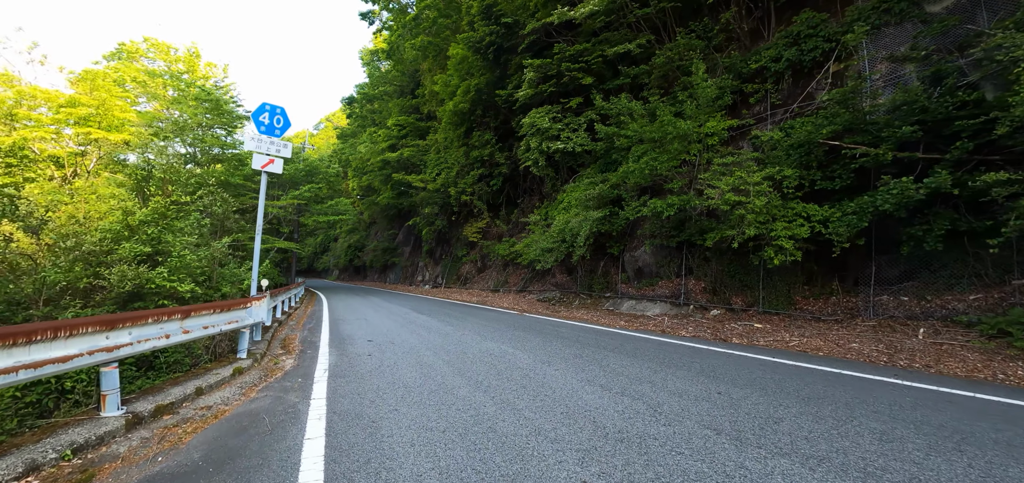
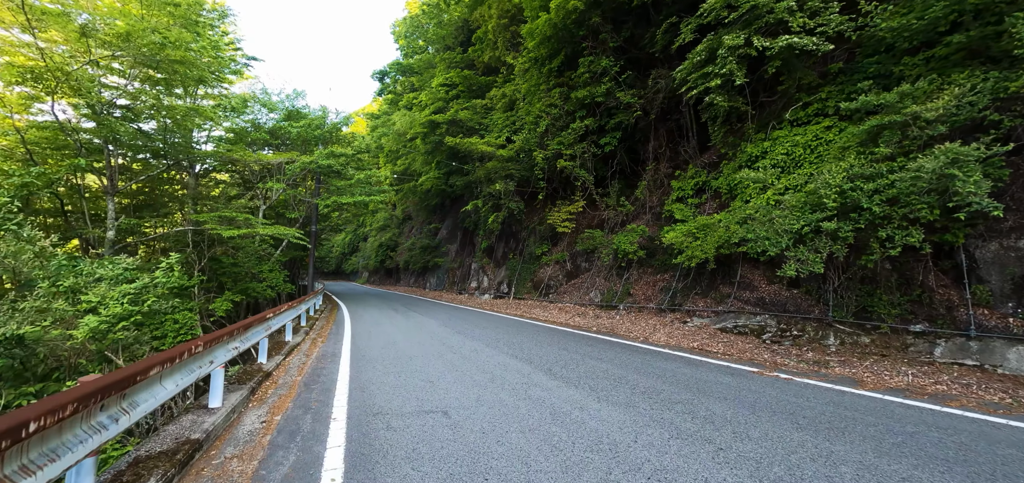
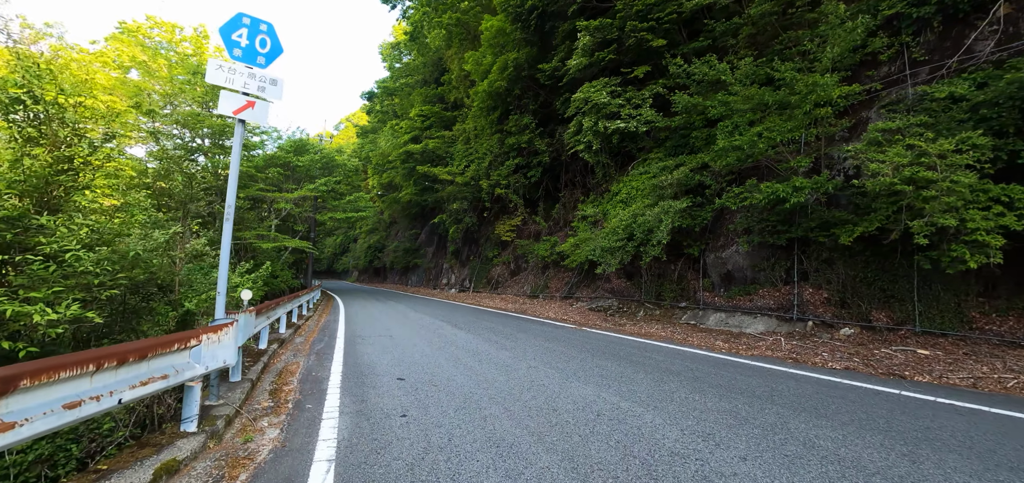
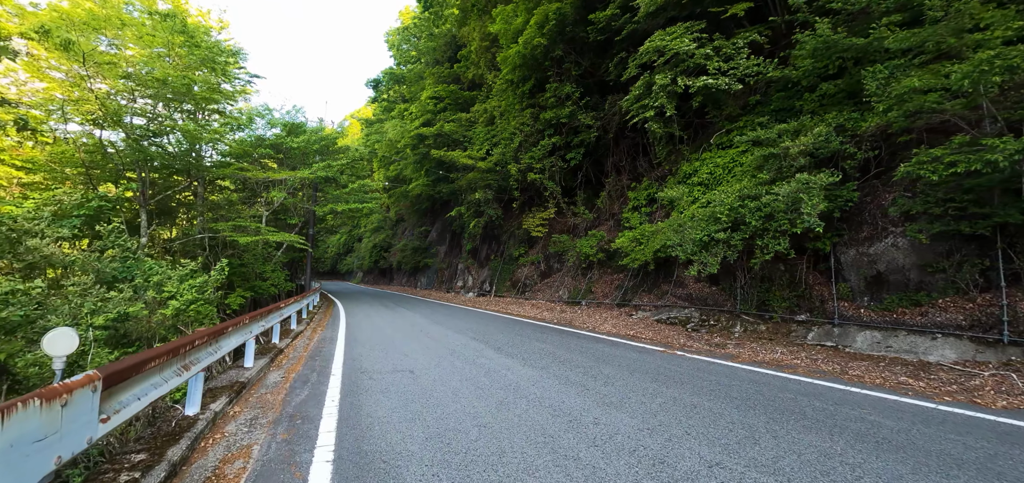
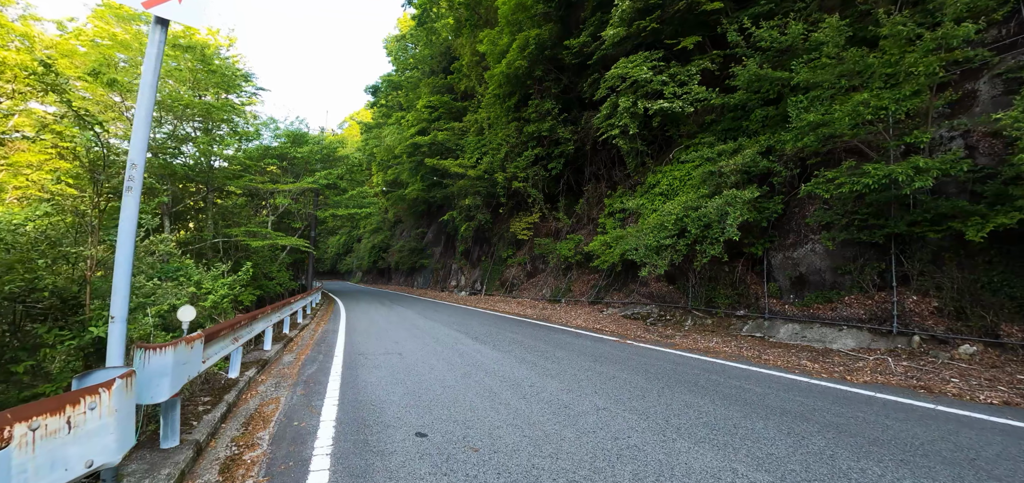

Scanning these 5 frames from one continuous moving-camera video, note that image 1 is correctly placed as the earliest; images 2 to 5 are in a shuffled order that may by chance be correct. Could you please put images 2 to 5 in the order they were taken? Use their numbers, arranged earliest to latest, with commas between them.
3, 5, 4, 2
